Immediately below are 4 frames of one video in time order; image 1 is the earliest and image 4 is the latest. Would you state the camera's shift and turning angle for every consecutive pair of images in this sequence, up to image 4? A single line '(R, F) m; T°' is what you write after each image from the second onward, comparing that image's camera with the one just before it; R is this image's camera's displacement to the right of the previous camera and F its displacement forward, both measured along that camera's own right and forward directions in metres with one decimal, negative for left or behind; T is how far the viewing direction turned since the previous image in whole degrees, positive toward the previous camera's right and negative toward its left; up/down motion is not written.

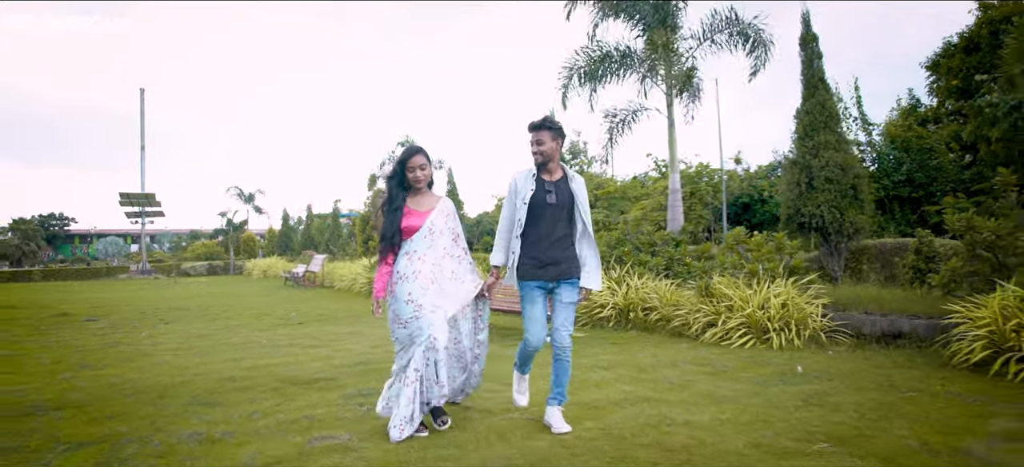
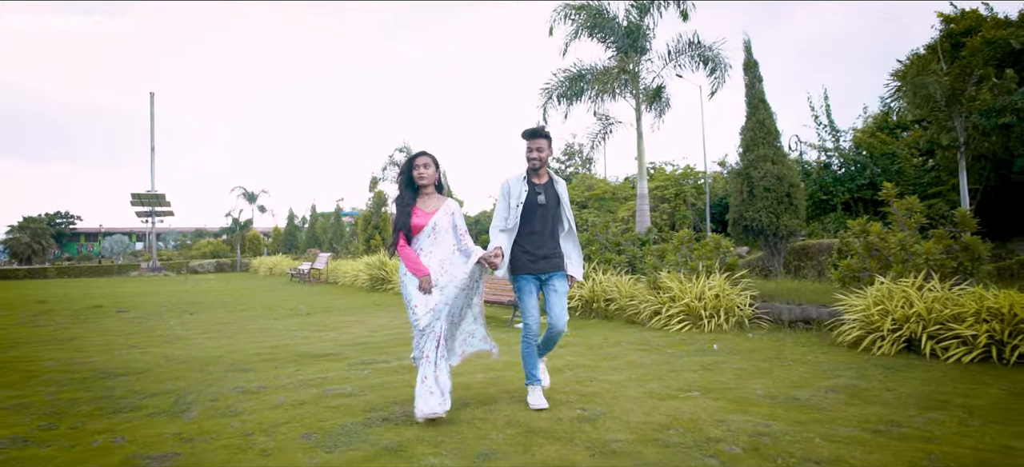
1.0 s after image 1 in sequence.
(+0.3, -1.1) m; 0°
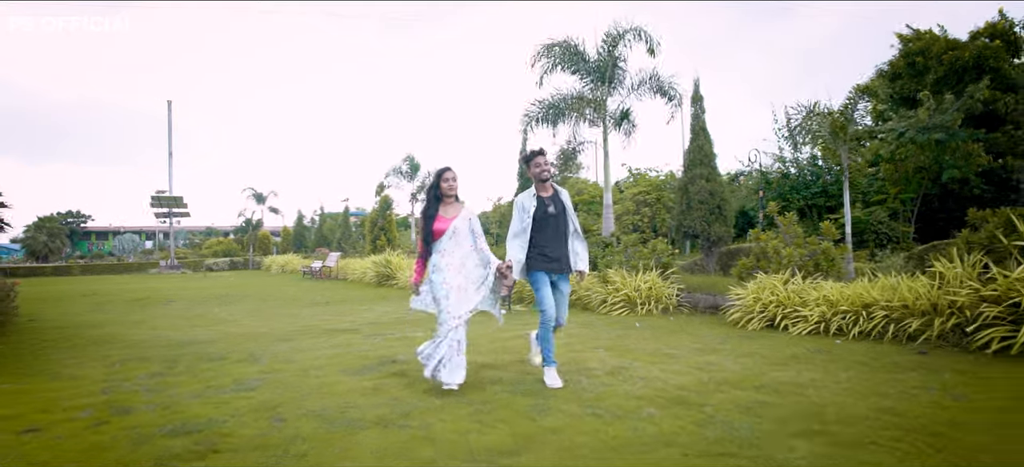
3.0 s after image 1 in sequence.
(+0.3, -1.9) m; 0°
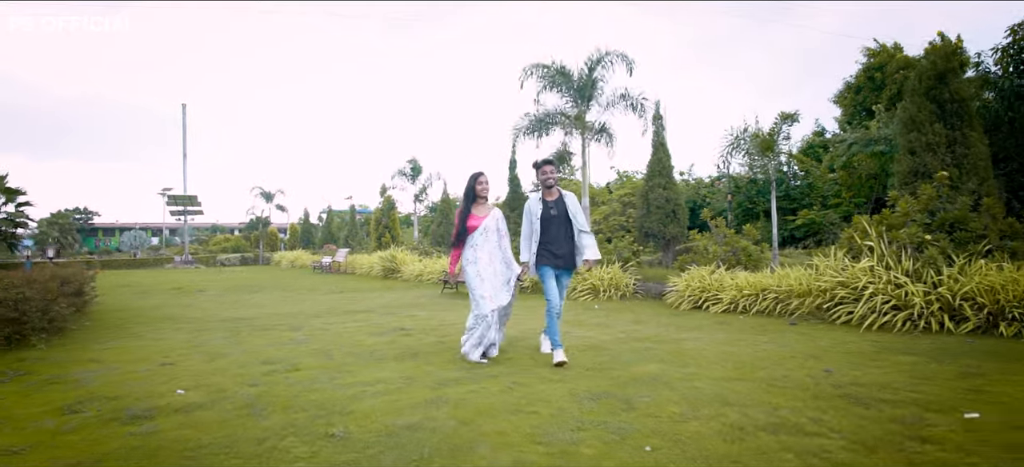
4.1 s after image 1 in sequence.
(+0.3, -1.8) m; 0°
